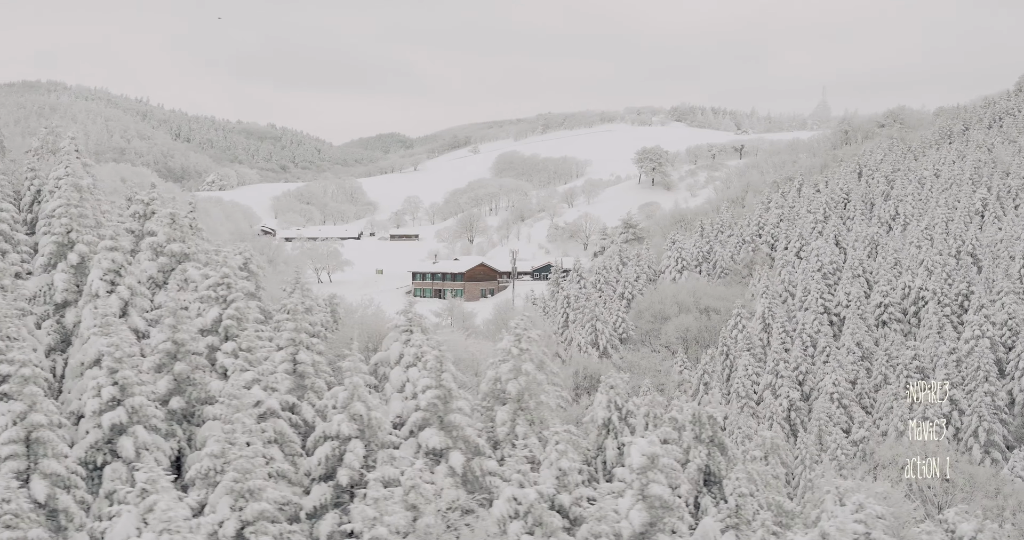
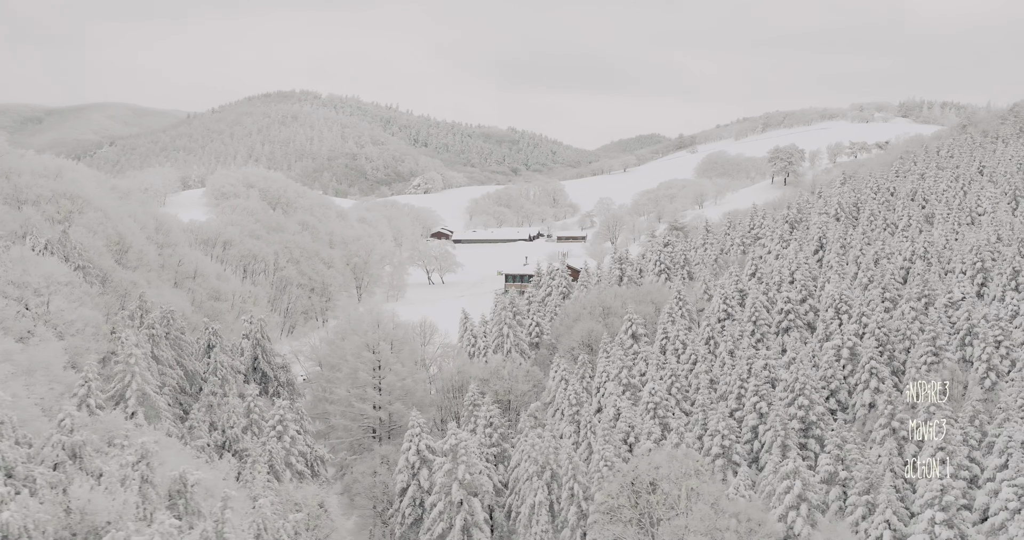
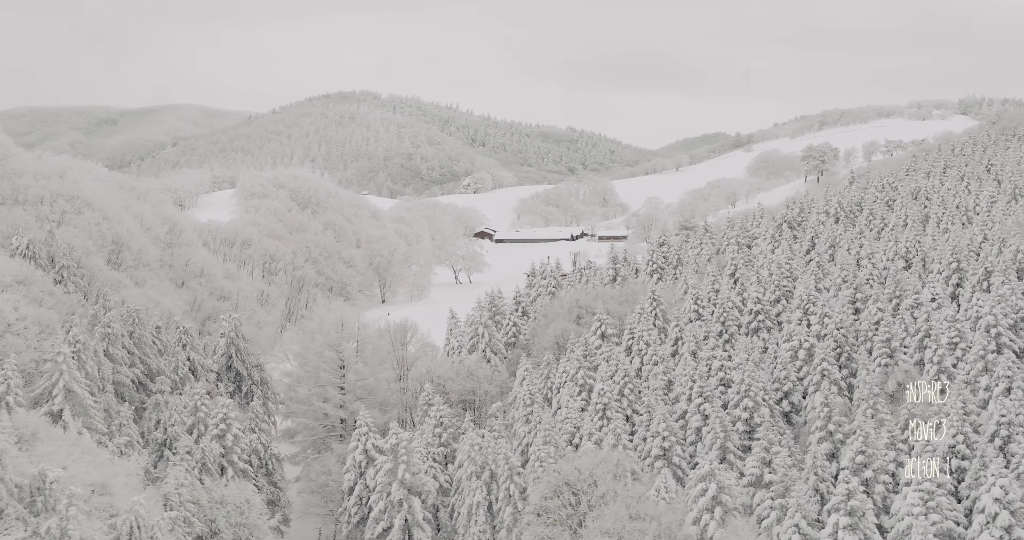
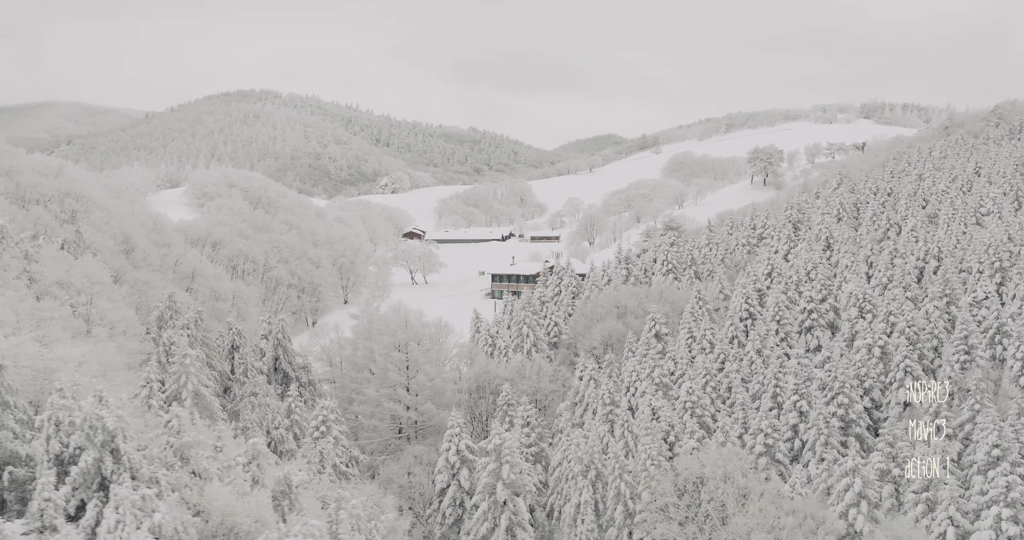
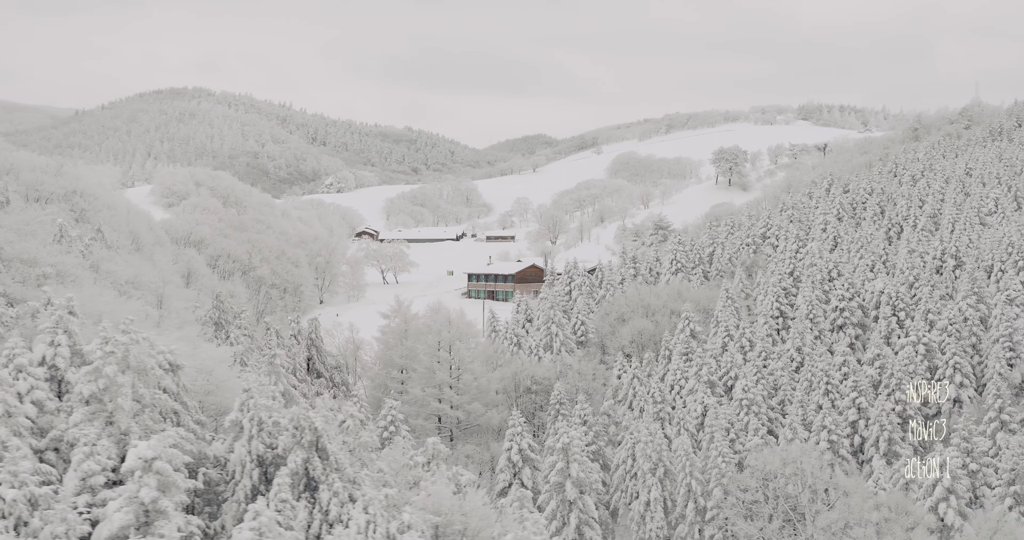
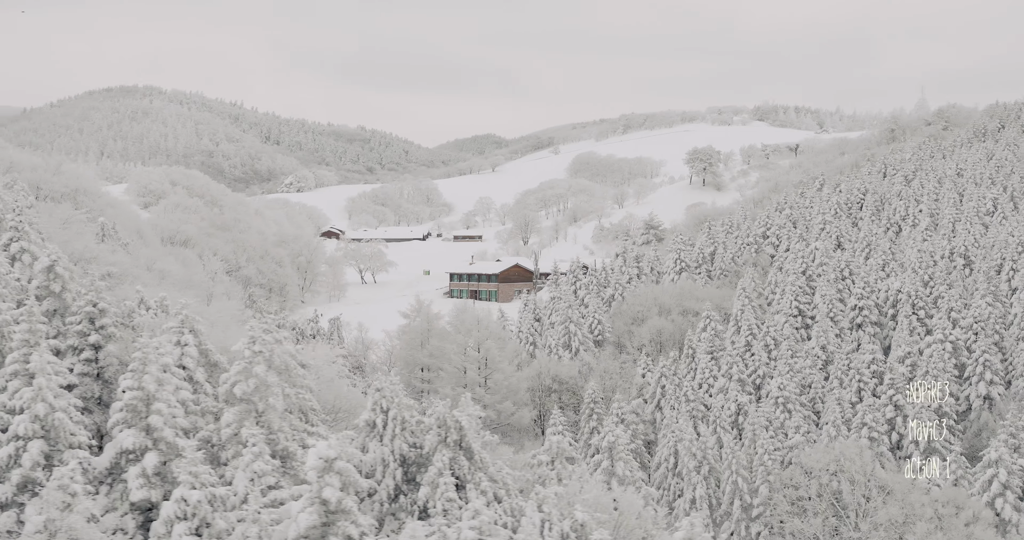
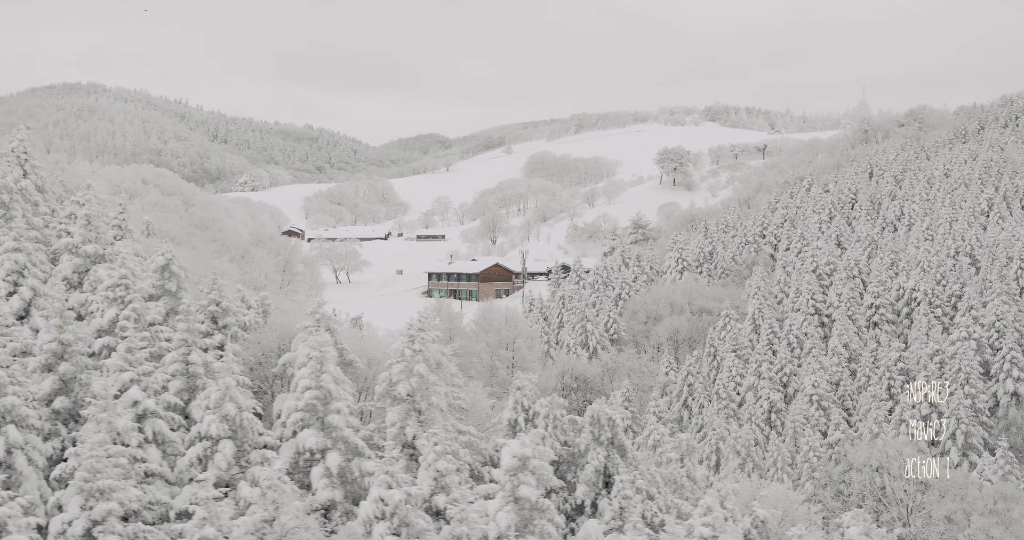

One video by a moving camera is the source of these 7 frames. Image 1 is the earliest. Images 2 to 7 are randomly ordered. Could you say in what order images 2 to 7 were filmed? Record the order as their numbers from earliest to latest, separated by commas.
7, 6, 5, 4, 2, 3
